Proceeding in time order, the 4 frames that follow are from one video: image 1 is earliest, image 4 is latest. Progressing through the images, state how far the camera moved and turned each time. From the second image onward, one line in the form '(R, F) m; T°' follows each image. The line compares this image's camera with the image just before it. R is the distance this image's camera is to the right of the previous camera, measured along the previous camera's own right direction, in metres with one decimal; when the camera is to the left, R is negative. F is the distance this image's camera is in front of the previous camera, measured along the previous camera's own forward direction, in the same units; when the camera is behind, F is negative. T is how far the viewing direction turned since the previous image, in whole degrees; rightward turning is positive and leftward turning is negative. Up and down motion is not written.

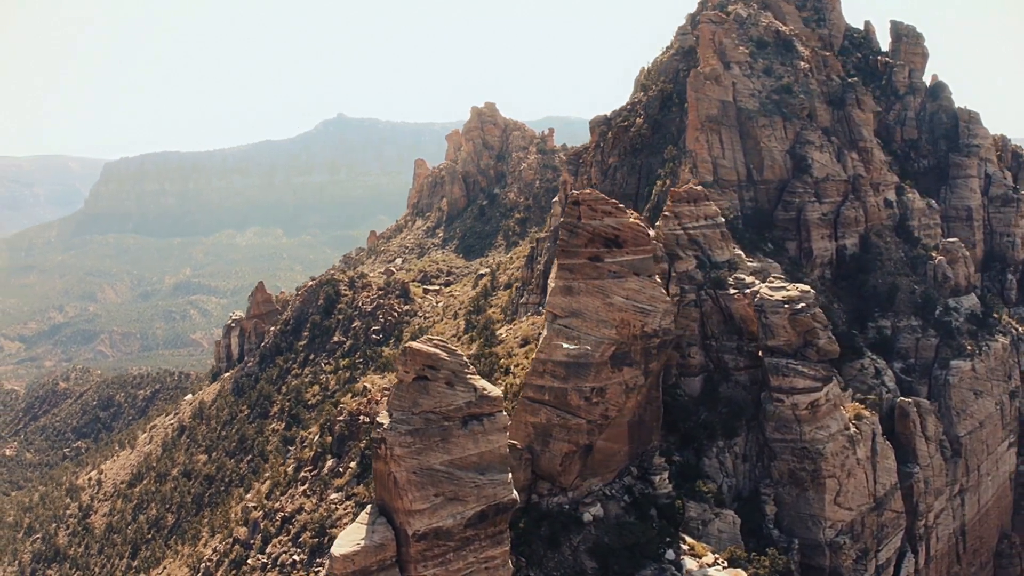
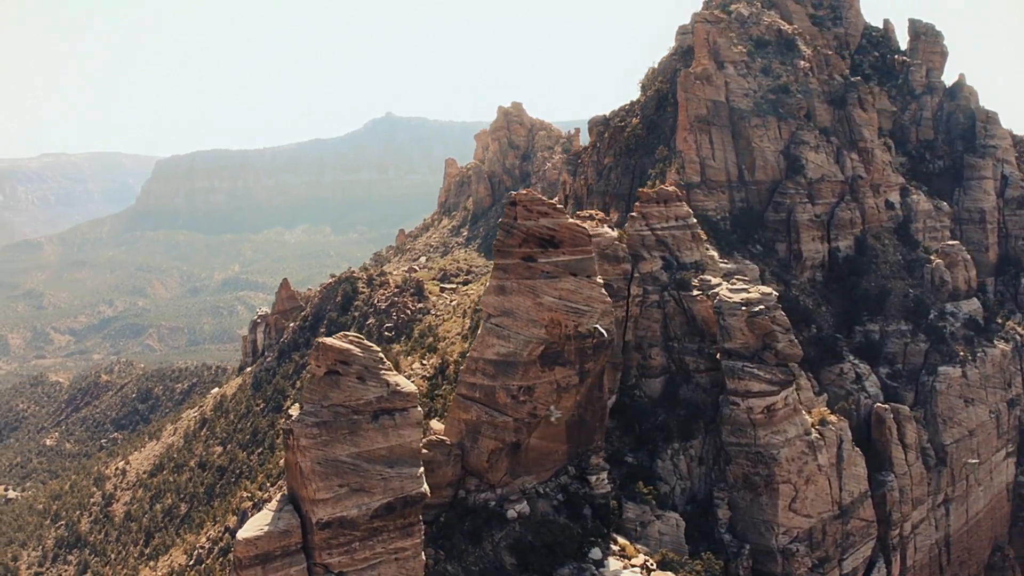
(+2.9, 0.0) m; -3°
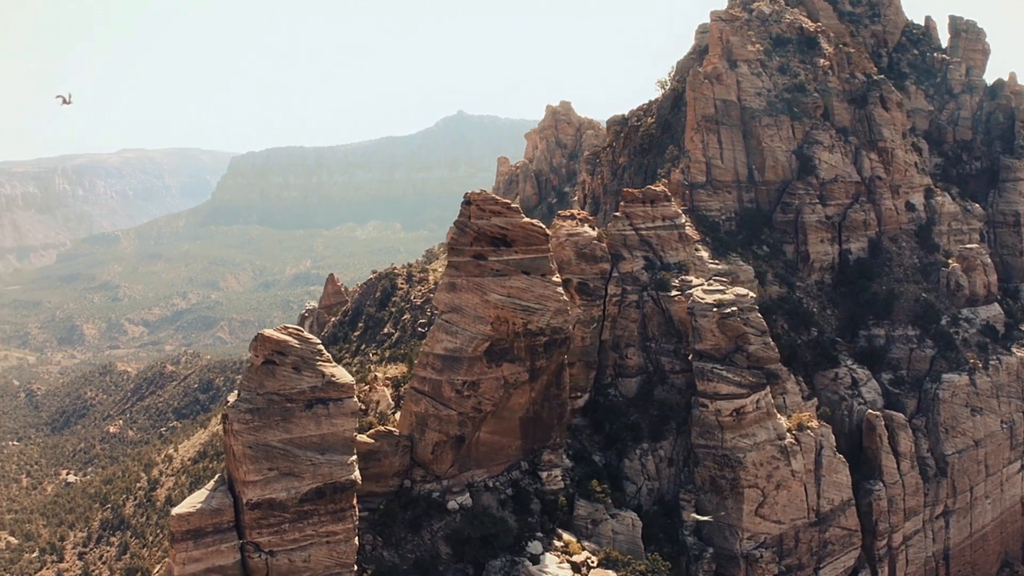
(+3.0, -0.3) m; -5°
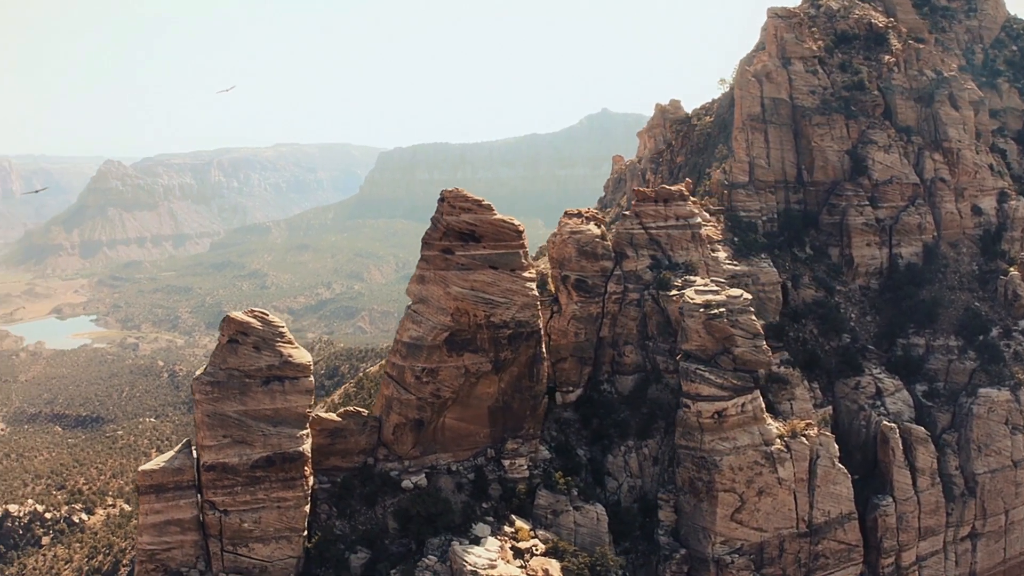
(+4.6, -0.5) m; -10°
